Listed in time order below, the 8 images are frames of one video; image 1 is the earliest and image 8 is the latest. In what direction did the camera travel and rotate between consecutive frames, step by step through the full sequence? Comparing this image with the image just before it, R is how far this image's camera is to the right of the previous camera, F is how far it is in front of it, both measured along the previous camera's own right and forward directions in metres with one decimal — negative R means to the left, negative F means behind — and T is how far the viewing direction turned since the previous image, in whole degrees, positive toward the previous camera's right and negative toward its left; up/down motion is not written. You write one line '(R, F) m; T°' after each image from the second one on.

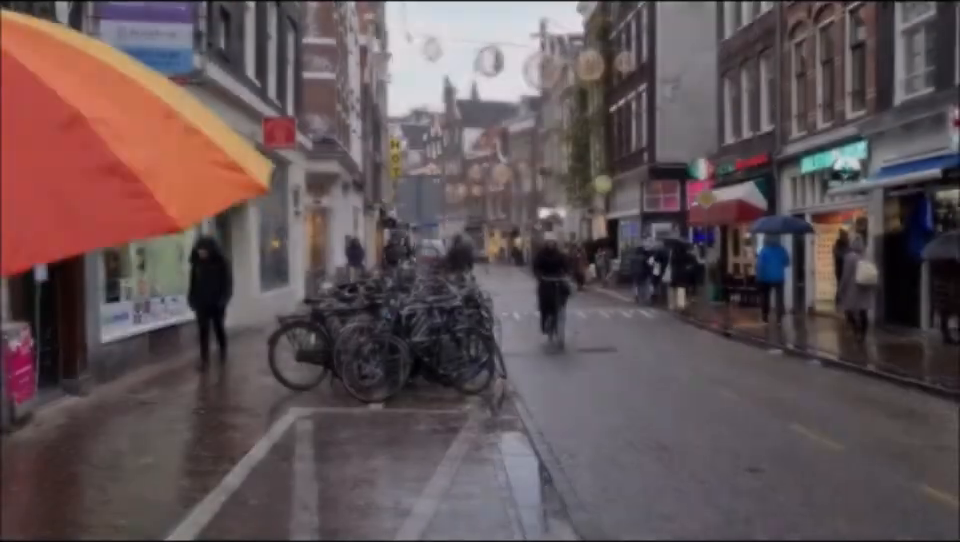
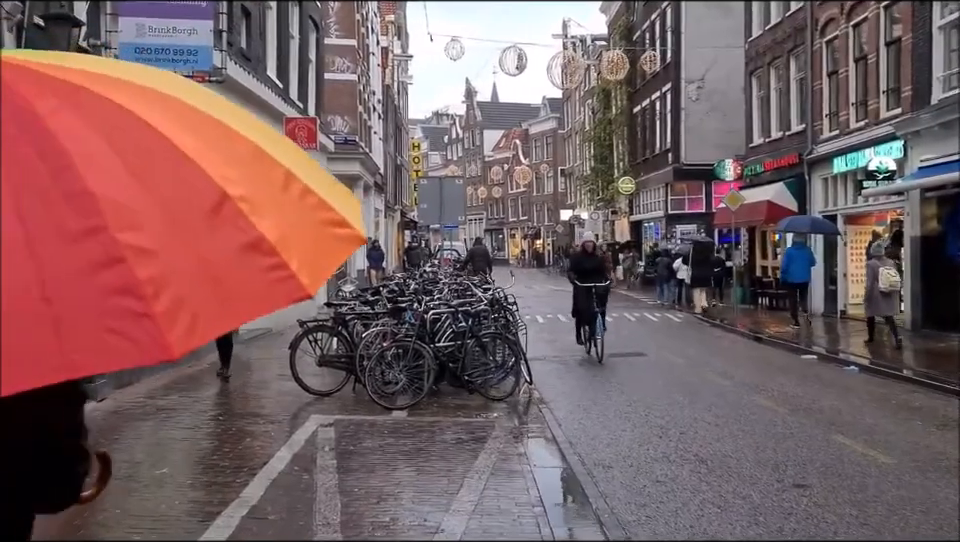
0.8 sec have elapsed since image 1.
(-0.1, +0.3) m; -1°
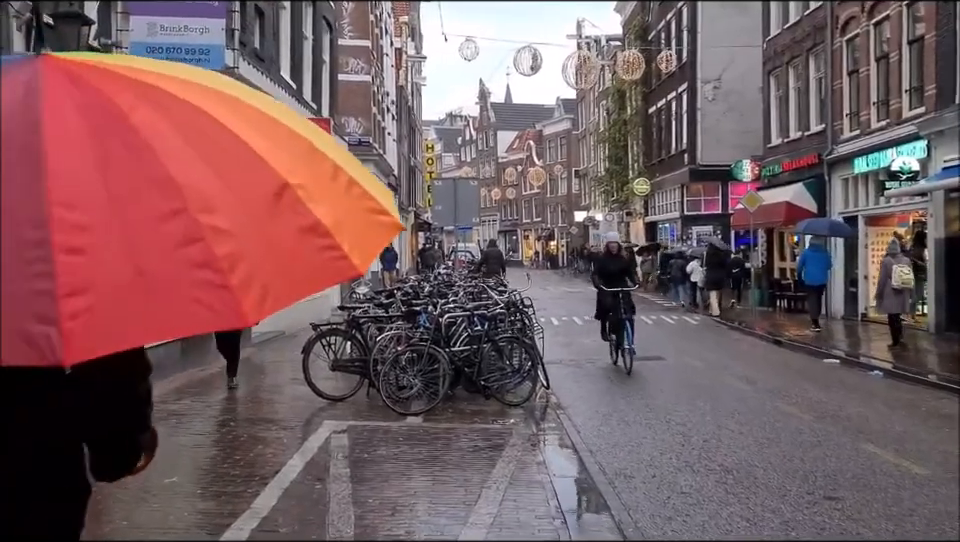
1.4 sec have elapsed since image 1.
(0.0, +0.2) m; -1°
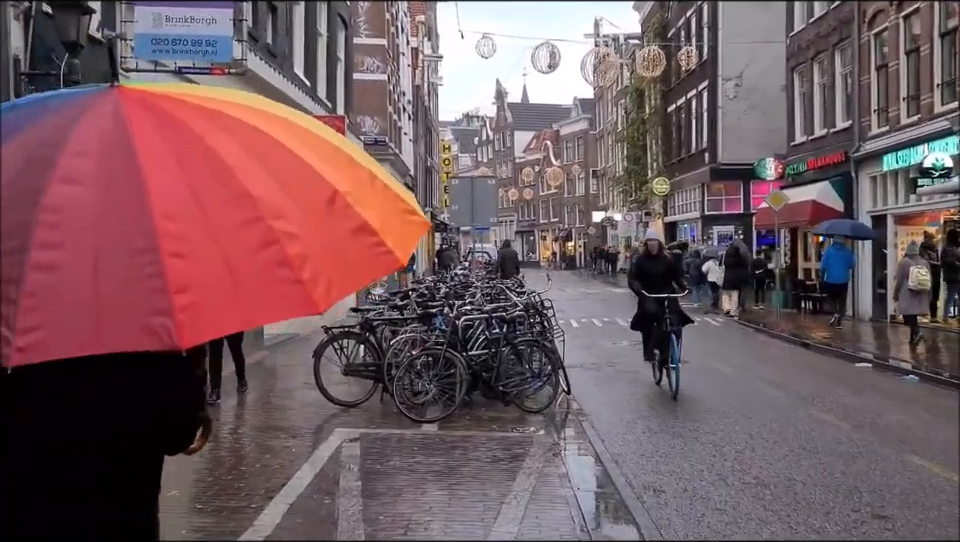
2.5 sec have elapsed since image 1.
(0.0, +0.4) m; -1°
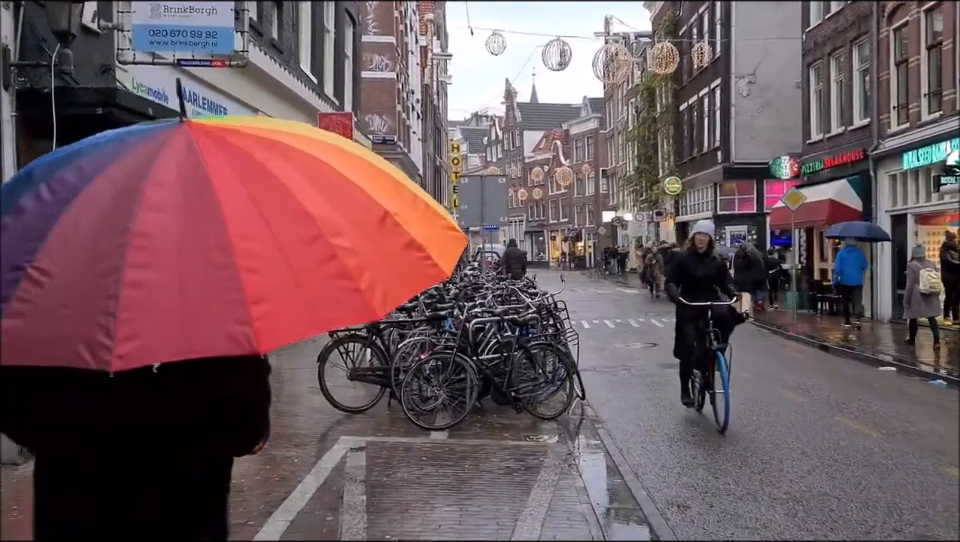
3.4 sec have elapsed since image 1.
(0.0, +0.4) m; -1°
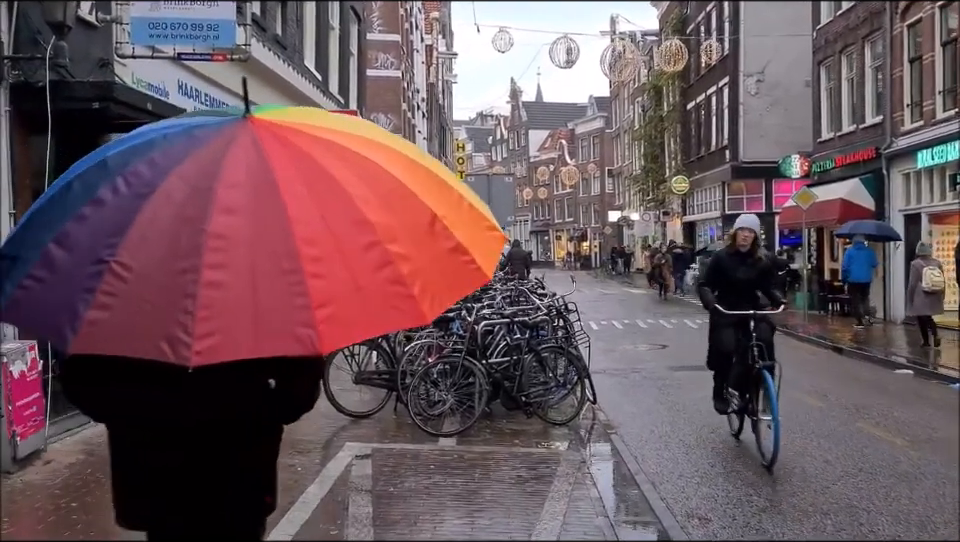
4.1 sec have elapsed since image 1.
(0.0, +0.2) m; 0°
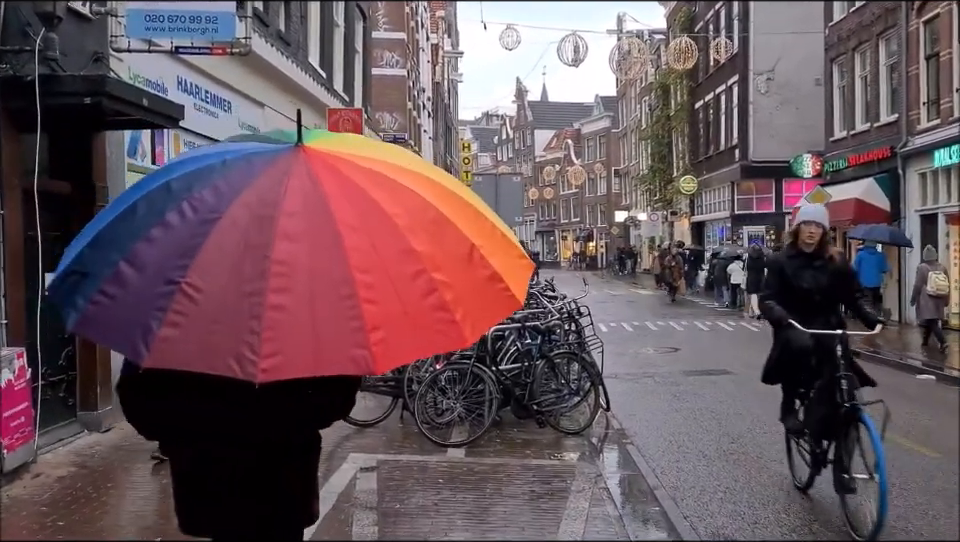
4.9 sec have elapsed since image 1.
(0.0, +0.3) m; 0°
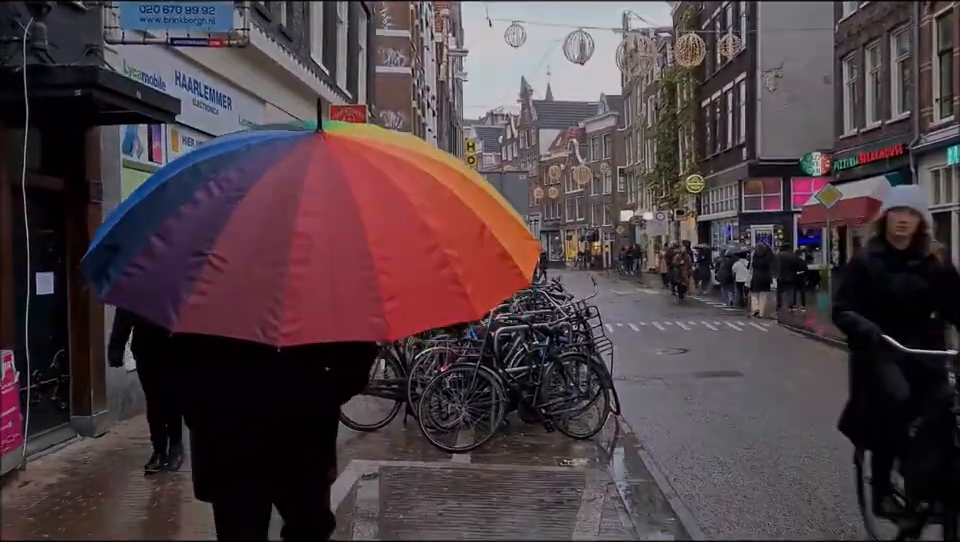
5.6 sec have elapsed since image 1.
(0.0, +0.3) m; 0°
